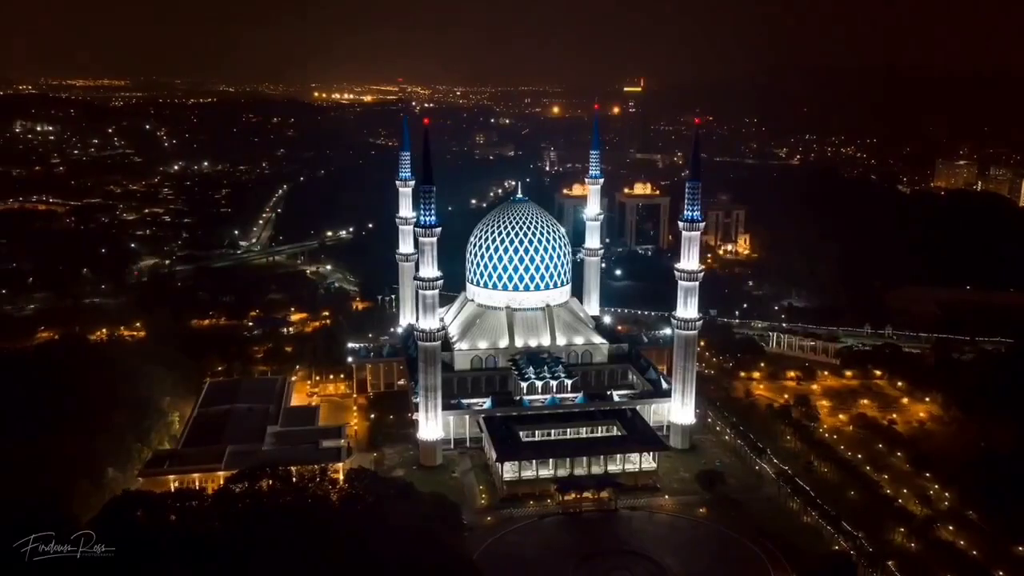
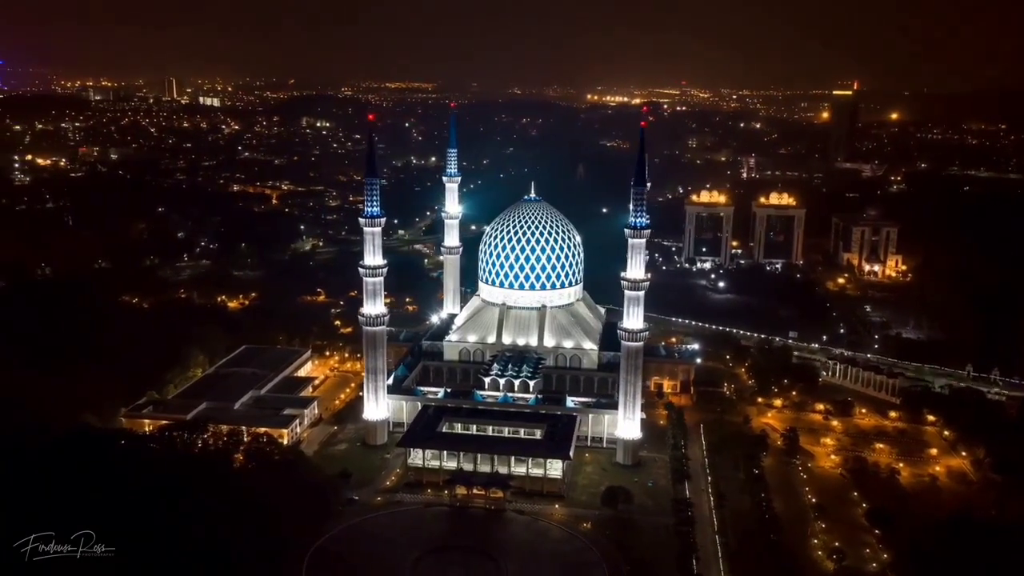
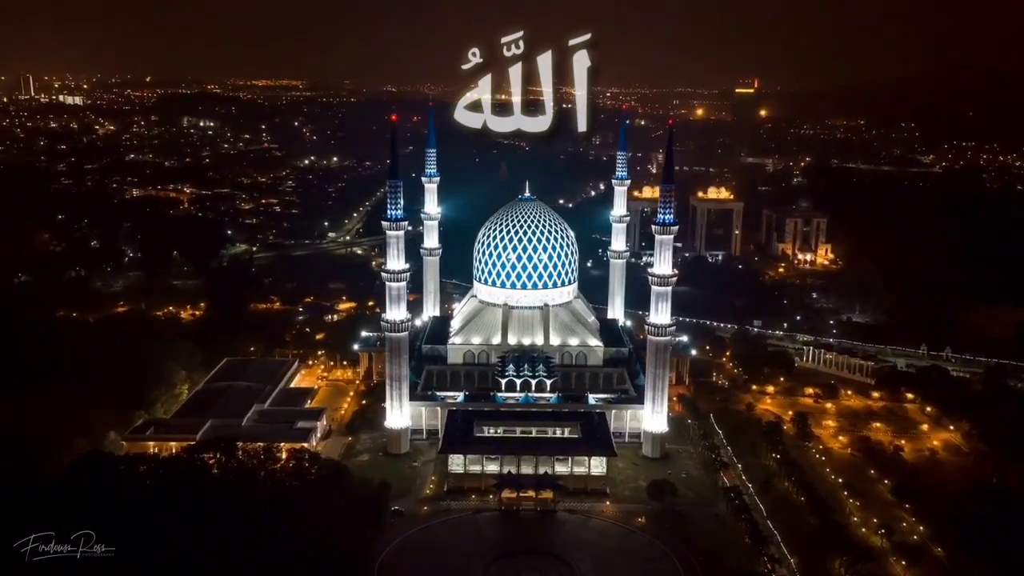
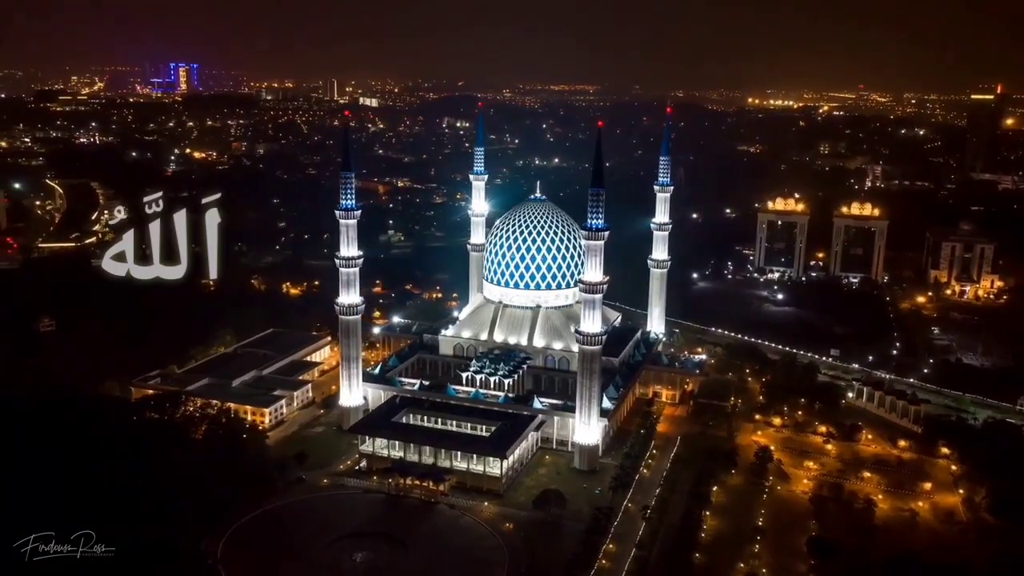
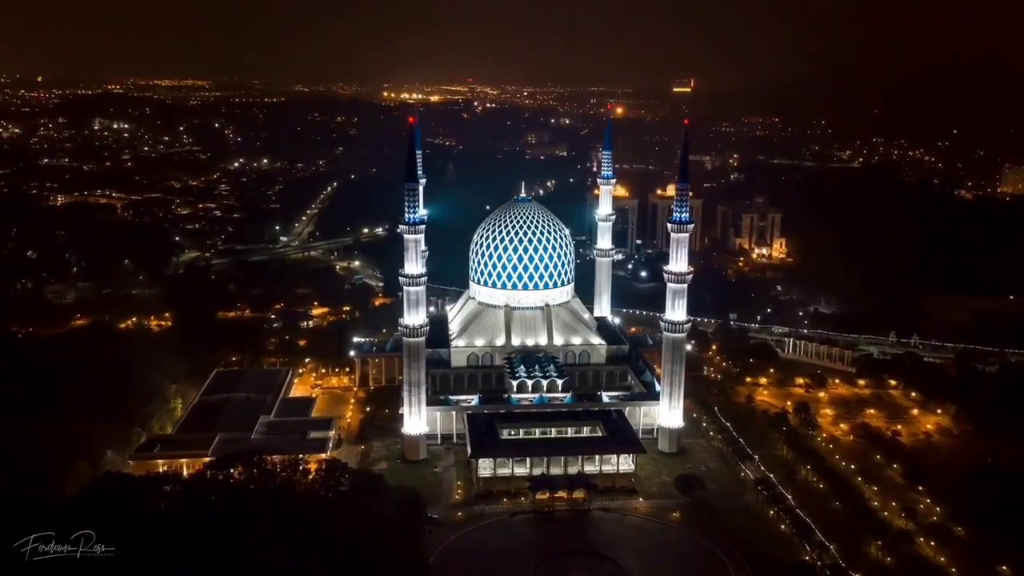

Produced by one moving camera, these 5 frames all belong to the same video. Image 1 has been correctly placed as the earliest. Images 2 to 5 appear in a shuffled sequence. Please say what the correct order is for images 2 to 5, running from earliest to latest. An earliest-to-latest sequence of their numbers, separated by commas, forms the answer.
5, 3, 2, 4
